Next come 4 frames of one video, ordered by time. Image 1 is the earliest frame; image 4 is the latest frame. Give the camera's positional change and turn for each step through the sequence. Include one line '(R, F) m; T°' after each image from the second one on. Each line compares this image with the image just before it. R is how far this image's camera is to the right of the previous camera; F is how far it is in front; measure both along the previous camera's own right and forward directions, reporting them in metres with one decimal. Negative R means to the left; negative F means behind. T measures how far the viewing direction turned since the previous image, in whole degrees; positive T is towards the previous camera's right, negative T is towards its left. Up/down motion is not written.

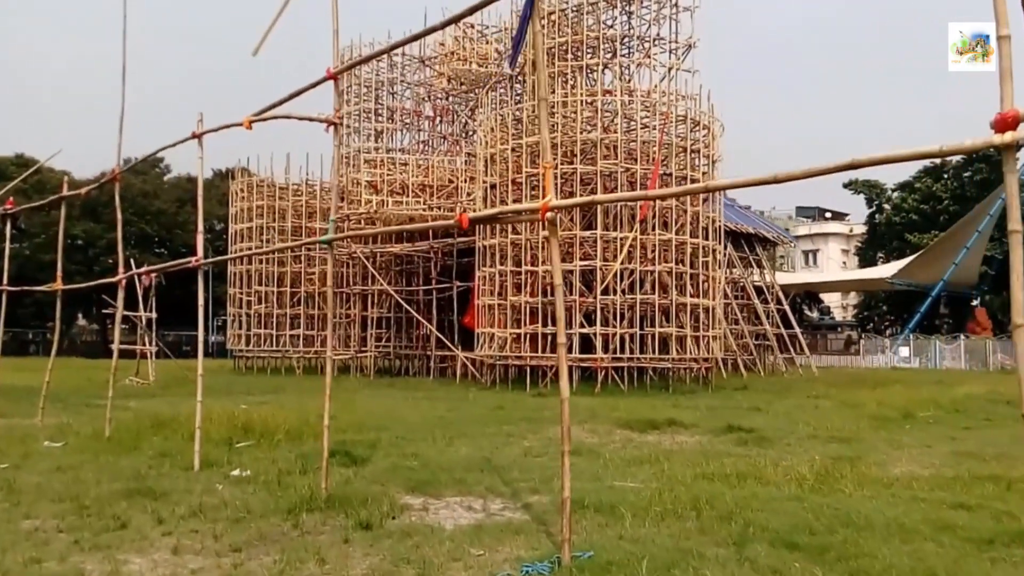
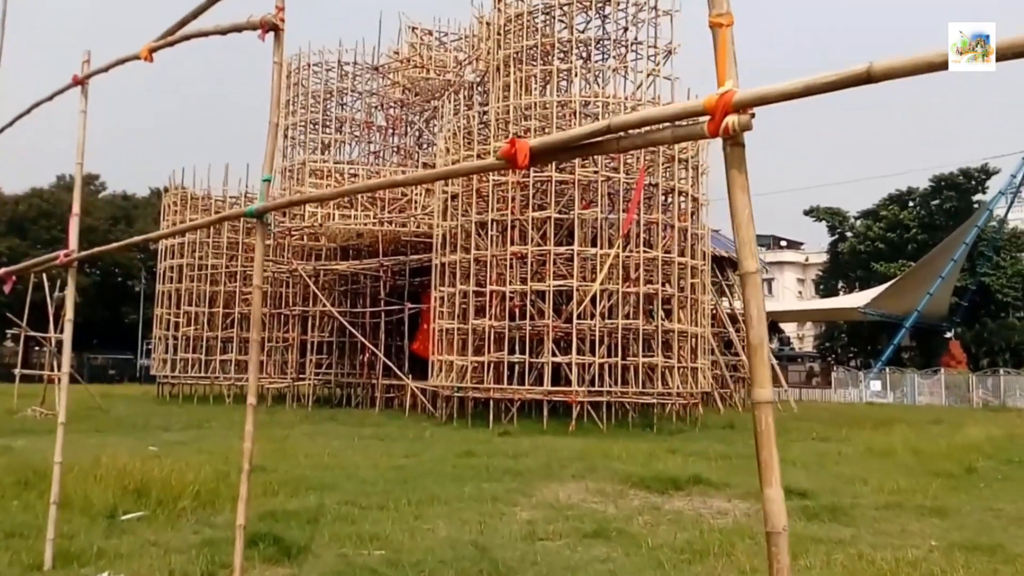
(-0.4, +2.6) m; +3°
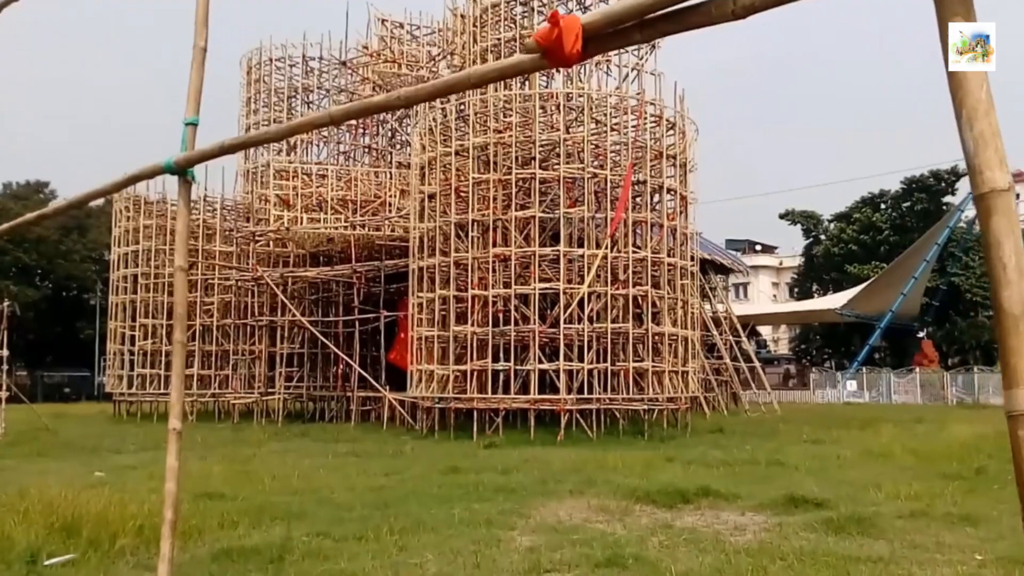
(-0.2, +0.7) m; +2°
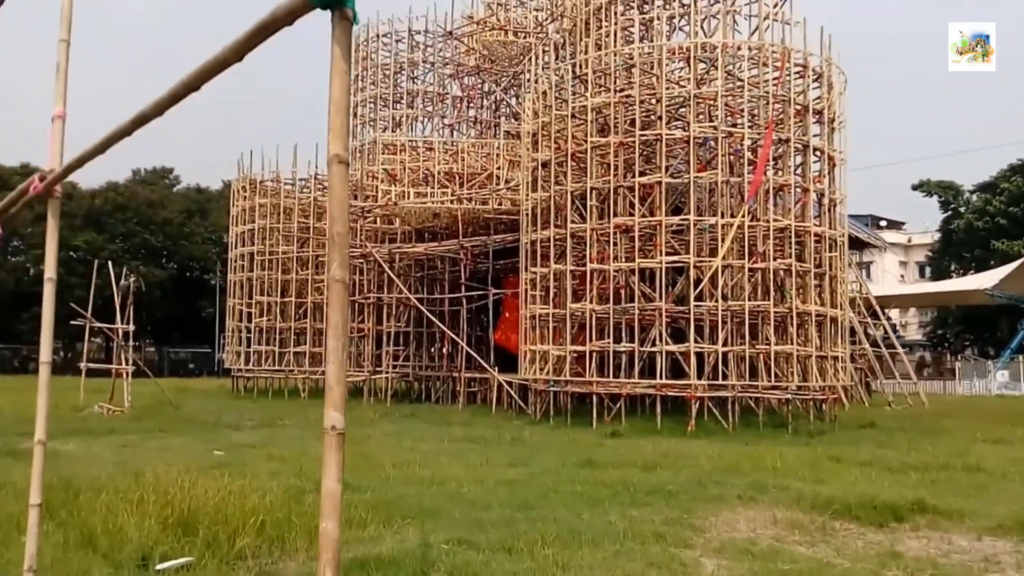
(-0.5, +1.6) m; -6°
